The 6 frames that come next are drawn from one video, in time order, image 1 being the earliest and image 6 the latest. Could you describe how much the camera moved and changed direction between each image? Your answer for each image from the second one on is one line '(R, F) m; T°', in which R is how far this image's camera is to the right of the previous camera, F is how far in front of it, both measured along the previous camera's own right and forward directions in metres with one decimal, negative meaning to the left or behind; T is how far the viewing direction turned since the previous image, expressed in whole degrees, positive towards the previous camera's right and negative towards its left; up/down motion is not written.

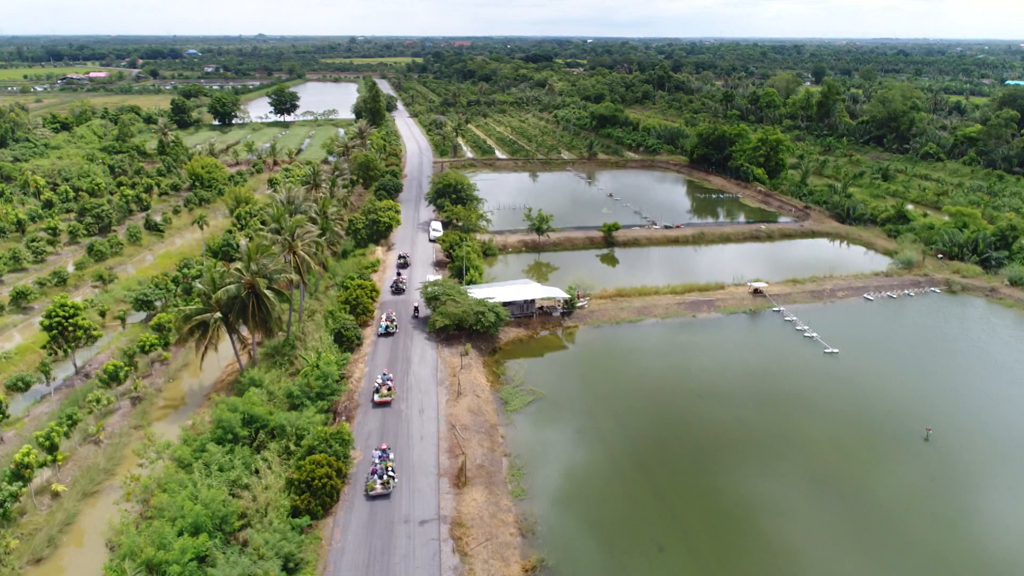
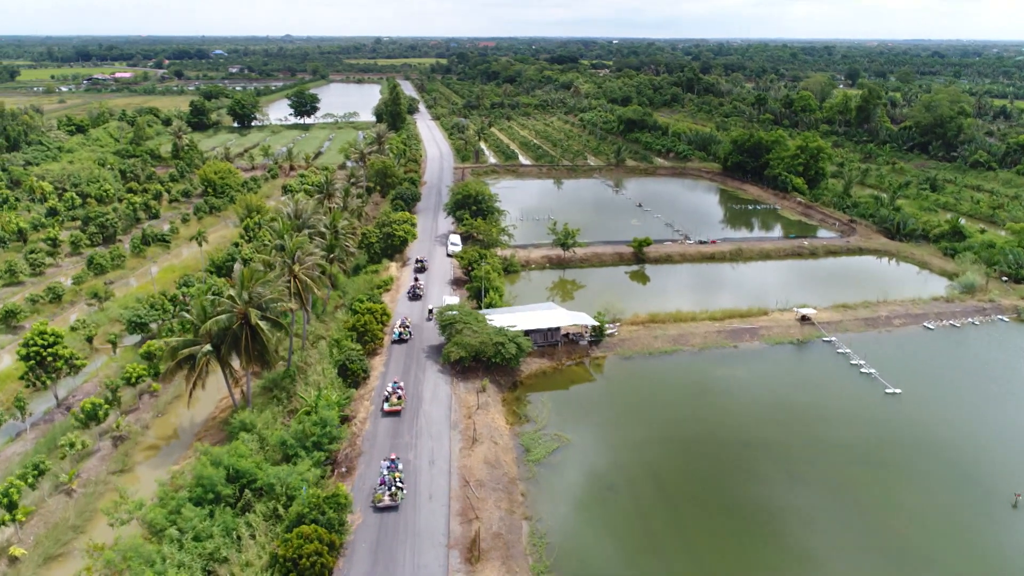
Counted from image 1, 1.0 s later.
(-0.1, +2.8) m; -2°
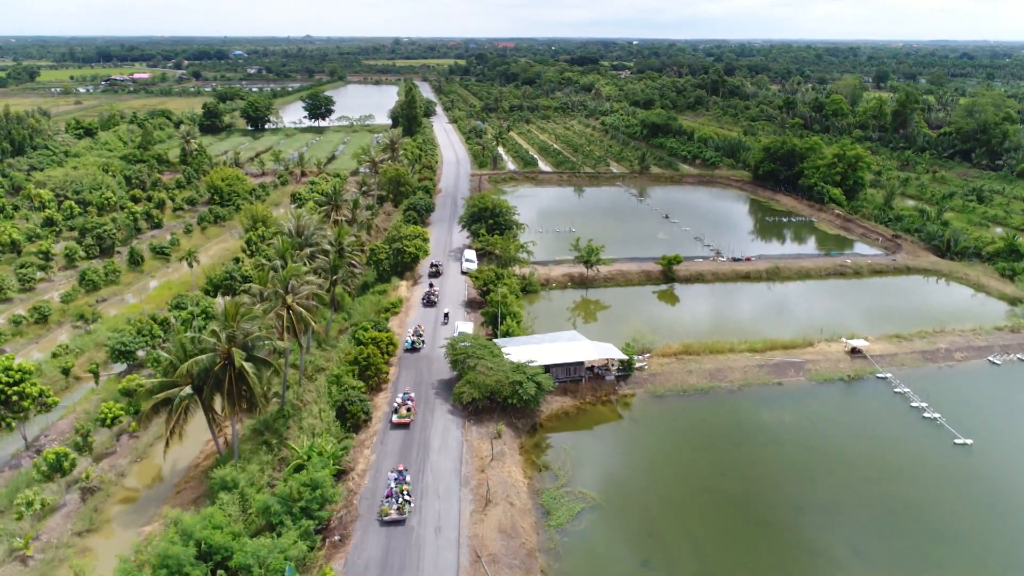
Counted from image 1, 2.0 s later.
(-0.1, +2.8) m; -1°
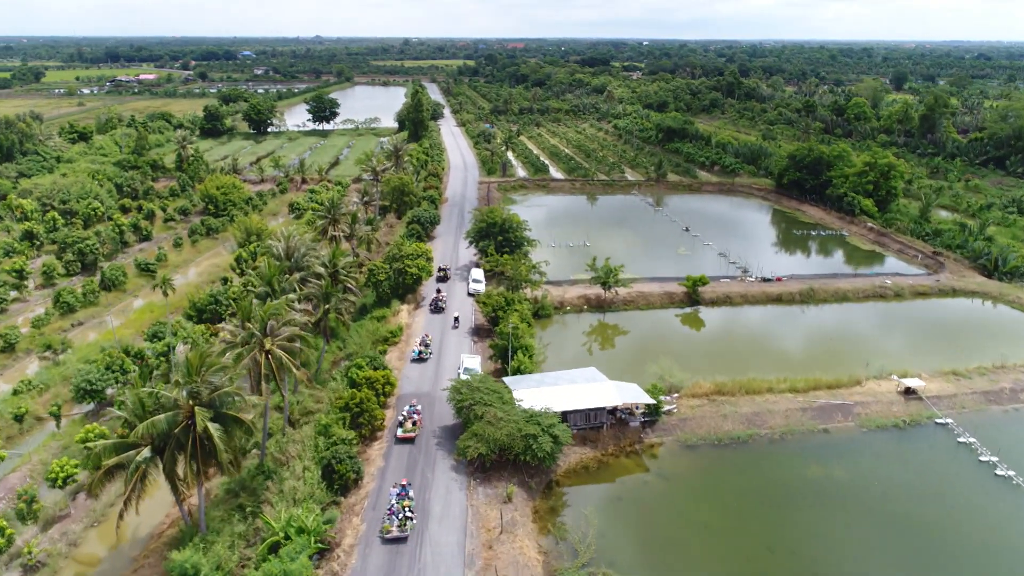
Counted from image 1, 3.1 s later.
(-0.1, +3.0) m; -1°
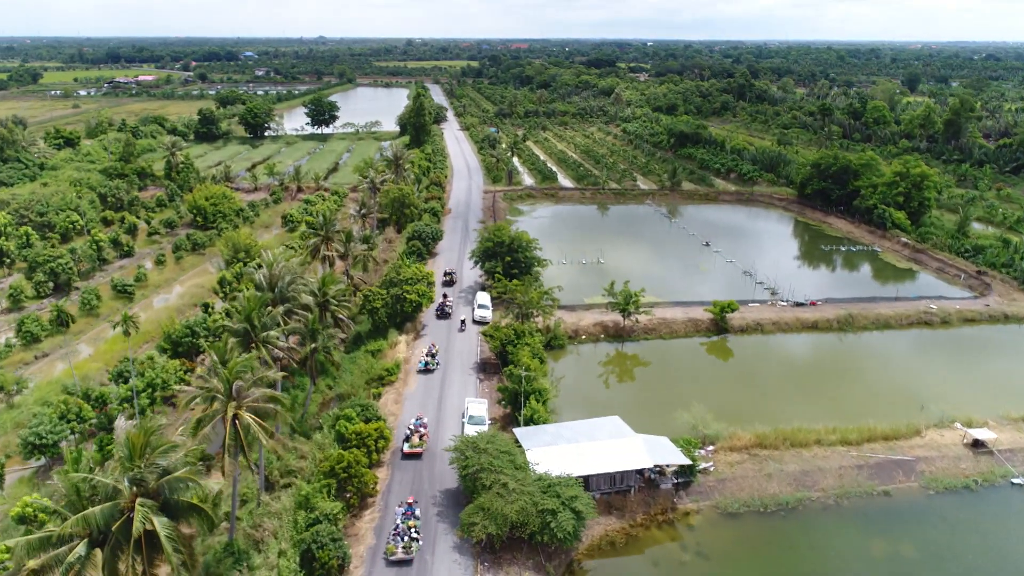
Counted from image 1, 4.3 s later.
(-0.3, +3.2) m; 0°
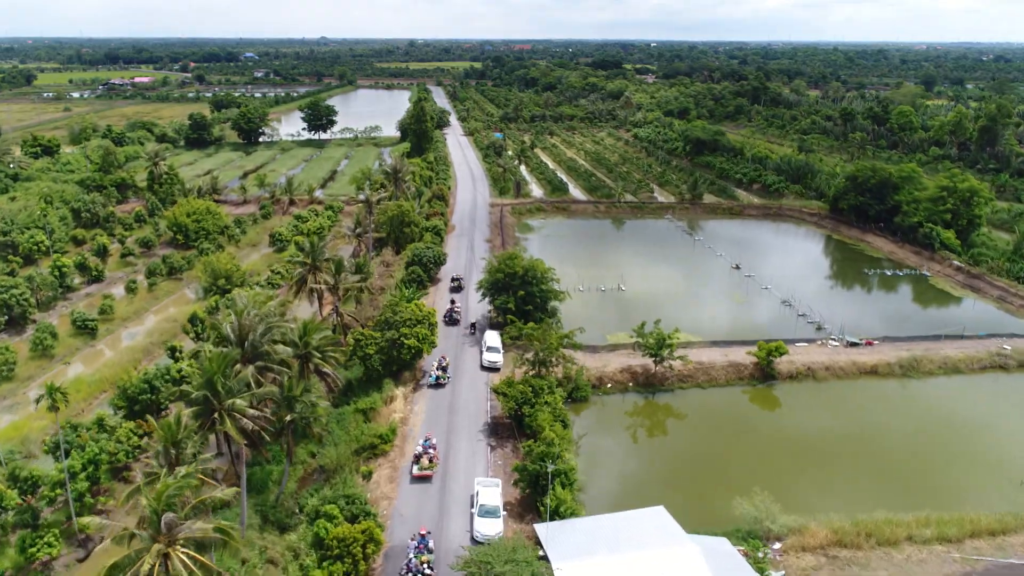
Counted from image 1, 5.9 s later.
(-0.5, +4.2) m; 0°
